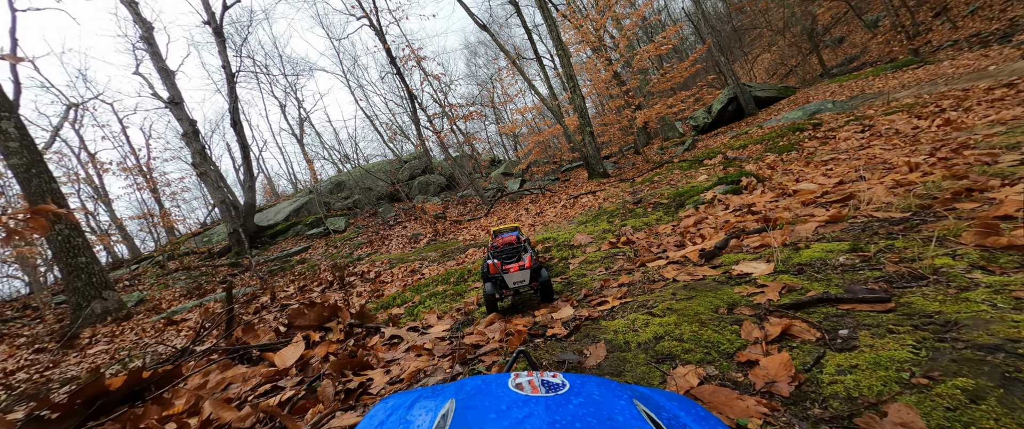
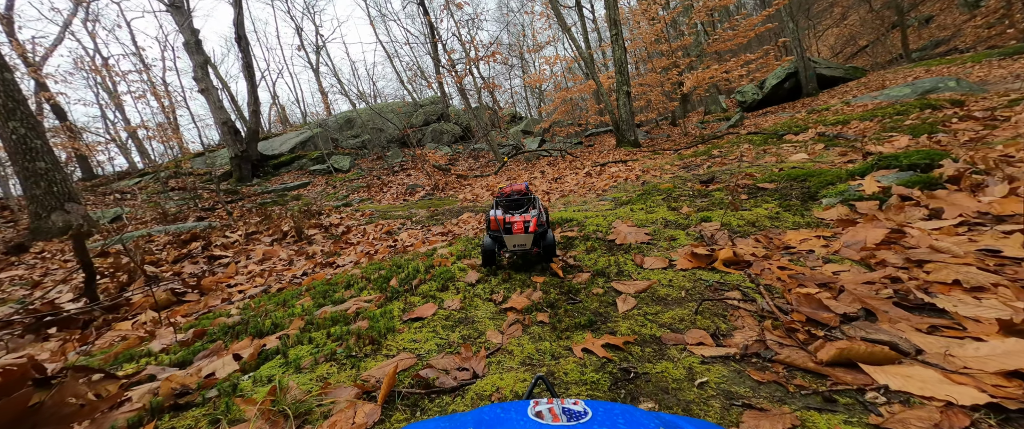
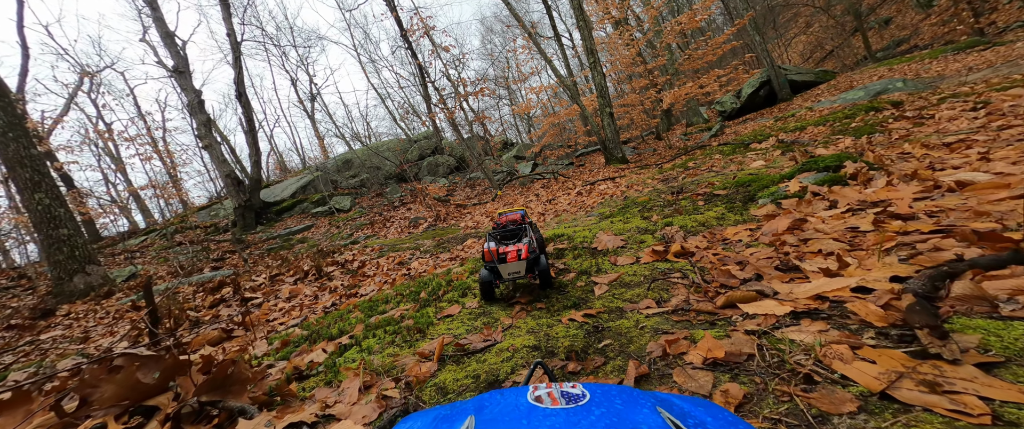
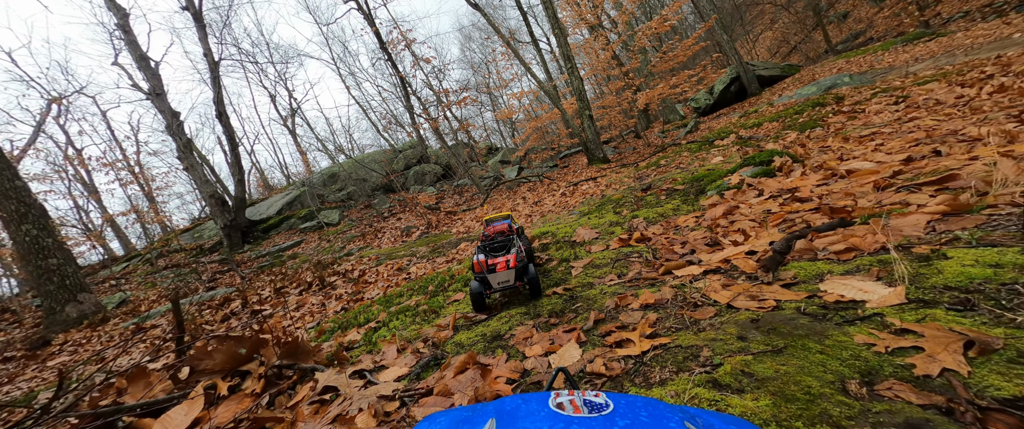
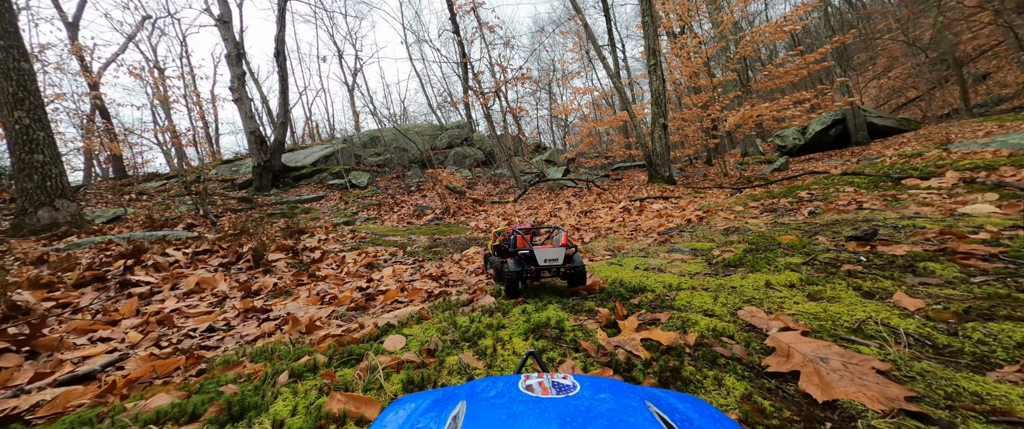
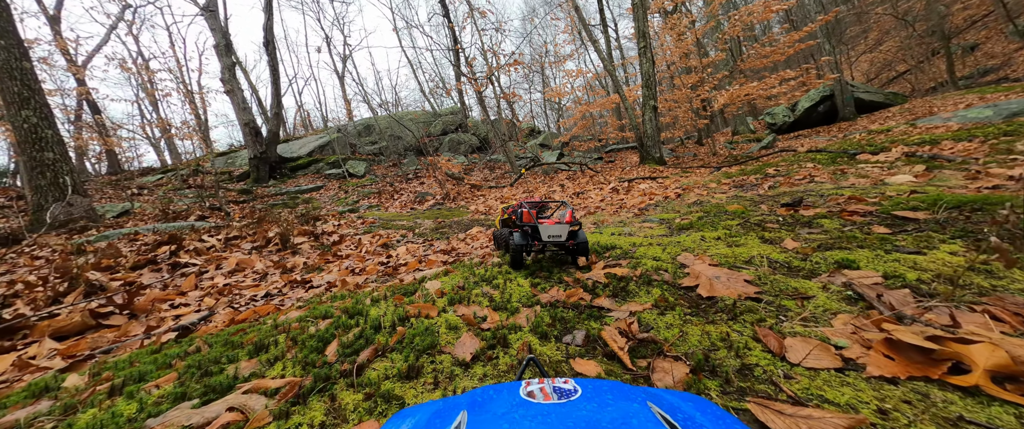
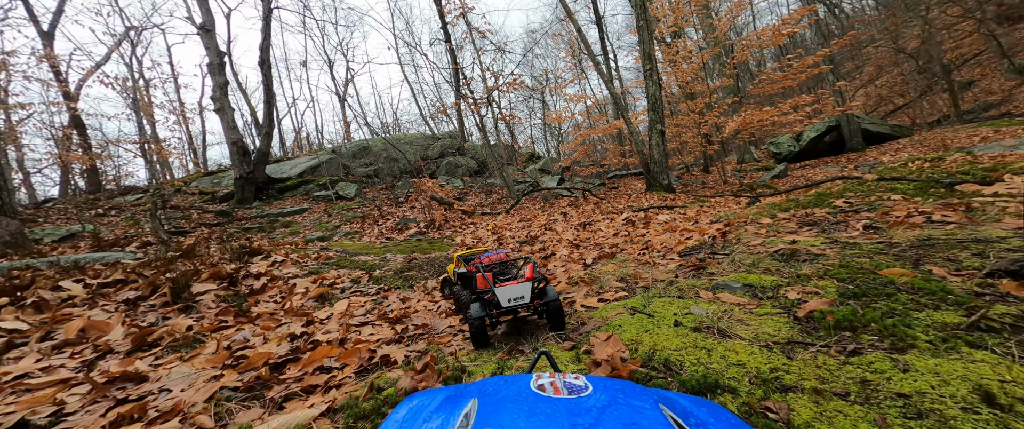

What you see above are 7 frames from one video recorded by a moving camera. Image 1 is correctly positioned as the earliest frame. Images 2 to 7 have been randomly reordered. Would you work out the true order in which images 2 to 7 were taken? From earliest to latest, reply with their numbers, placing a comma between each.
4, 3, 2, 6, 5, 7
